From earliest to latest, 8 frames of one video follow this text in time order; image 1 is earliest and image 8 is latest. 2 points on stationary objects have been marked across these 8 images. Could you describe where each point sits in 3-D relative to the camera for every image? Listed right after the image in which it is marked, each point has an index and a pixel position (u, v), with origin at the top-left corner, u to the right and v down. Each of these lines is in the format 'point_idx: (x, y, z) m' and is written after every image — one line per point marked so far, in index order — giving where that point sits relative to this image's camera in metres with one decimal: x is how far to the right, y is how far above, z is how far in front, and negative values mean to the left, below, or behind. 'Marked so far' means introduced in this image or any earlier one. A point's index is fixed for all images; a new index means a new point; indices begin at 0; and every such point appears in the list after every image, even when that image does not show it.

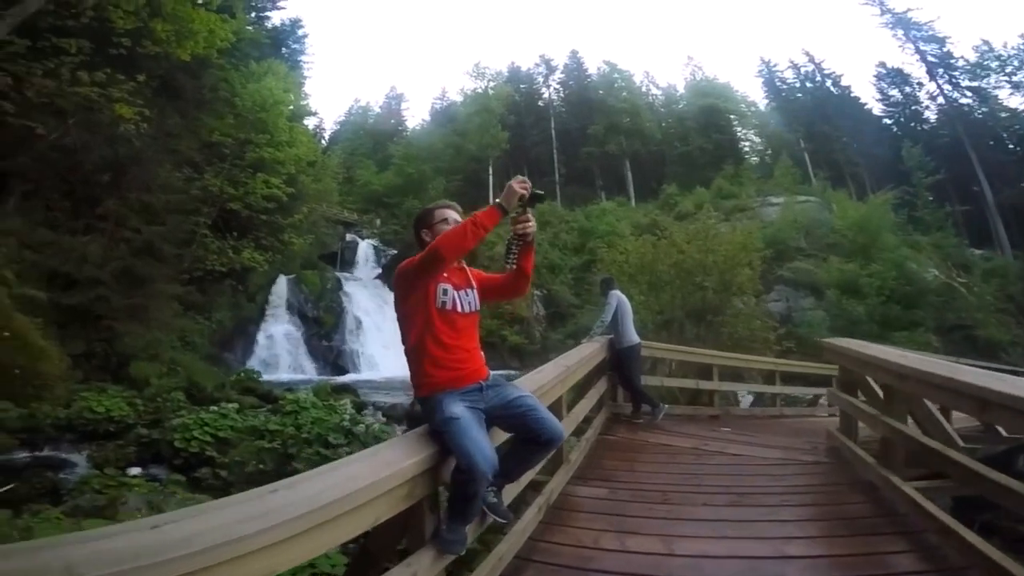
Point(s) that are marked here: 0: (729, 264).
0: (+4.0, +0.4, +13.5) m
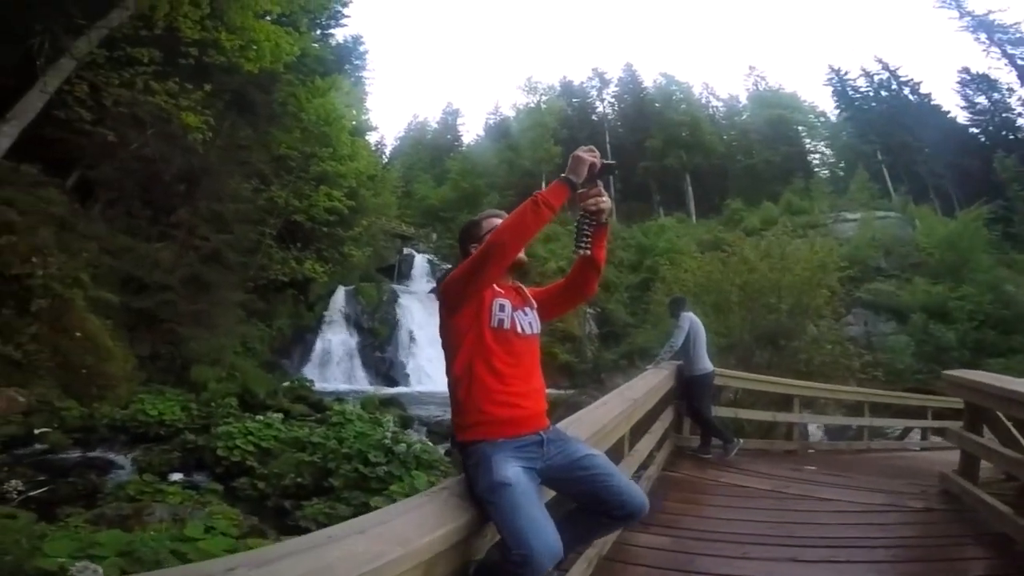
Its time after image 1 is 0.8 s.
0: (+4.9, +0.1, +12.6) m
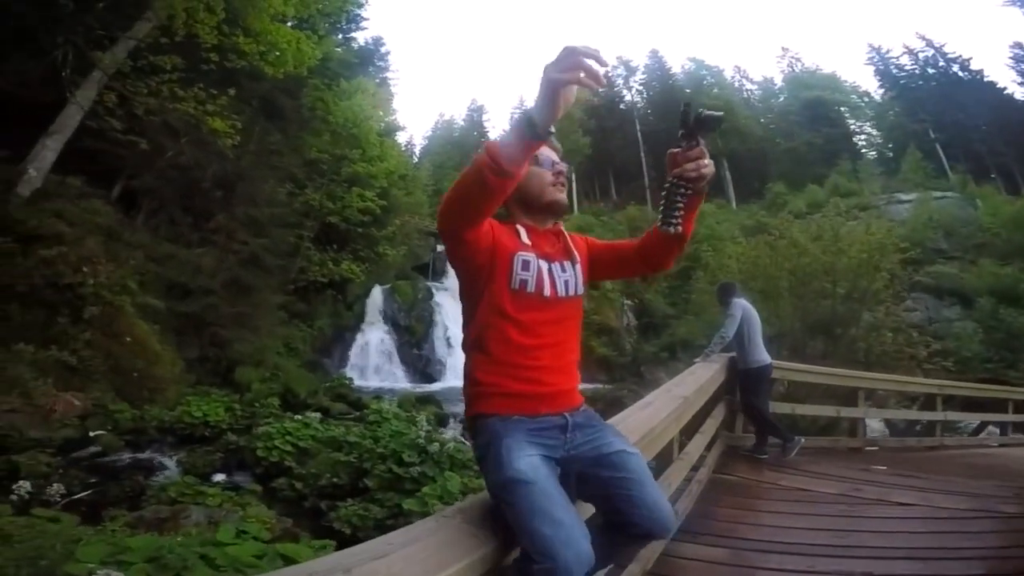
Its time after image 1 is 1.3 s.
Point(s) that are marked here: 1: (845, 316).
0: (+5.5, +0.3, +11.9) m
1: (+5.0, -0.5, +11.7) m
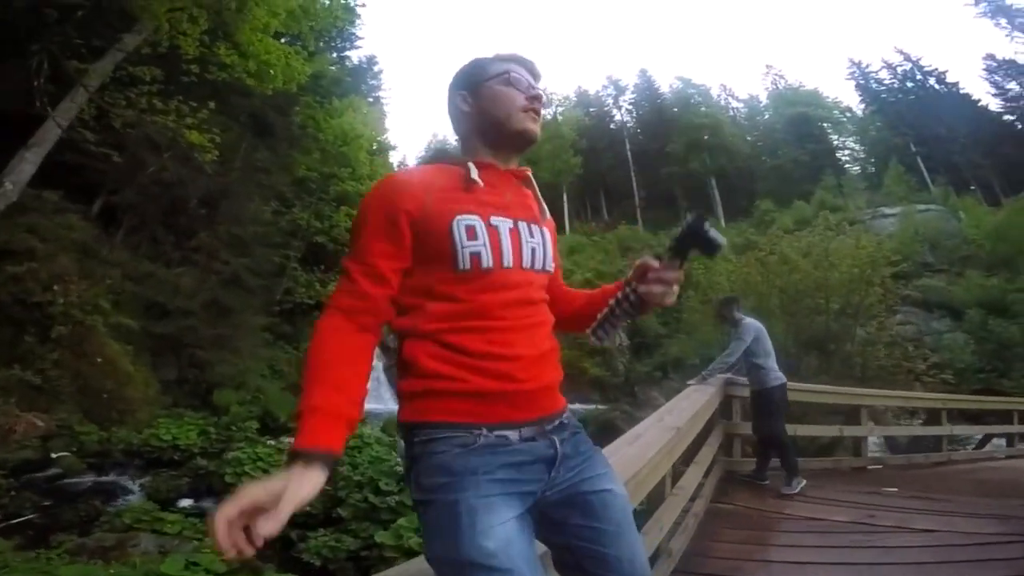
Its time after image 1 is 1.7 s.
0: (+5.4, +0.1, +12.2) m
1: (+5.1, -0.7, +12.0) m
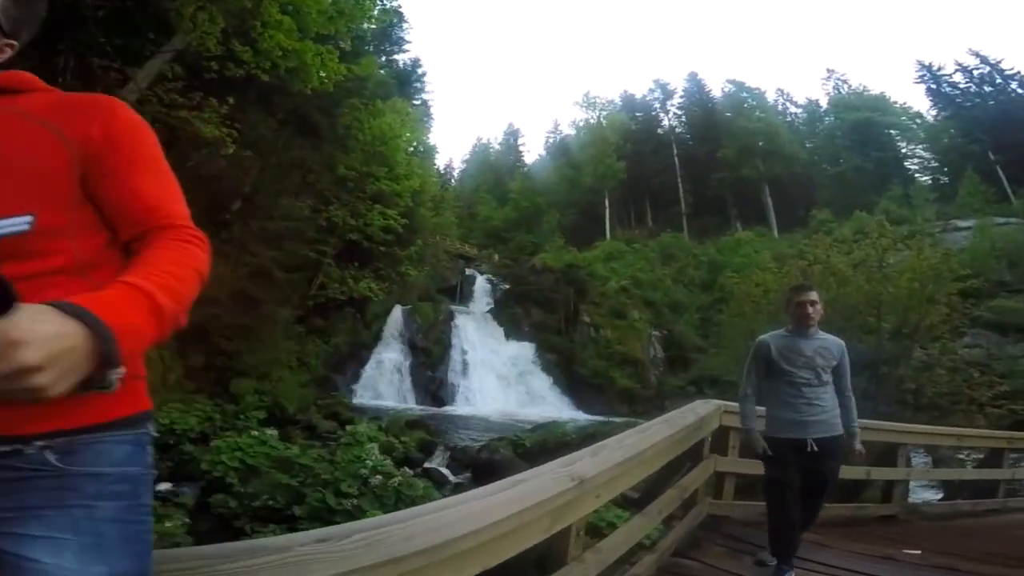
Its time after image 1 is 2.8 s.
0: (+5.8, -0.2, +10.9) m
1: (+5.3, -0.9, +10.8) m
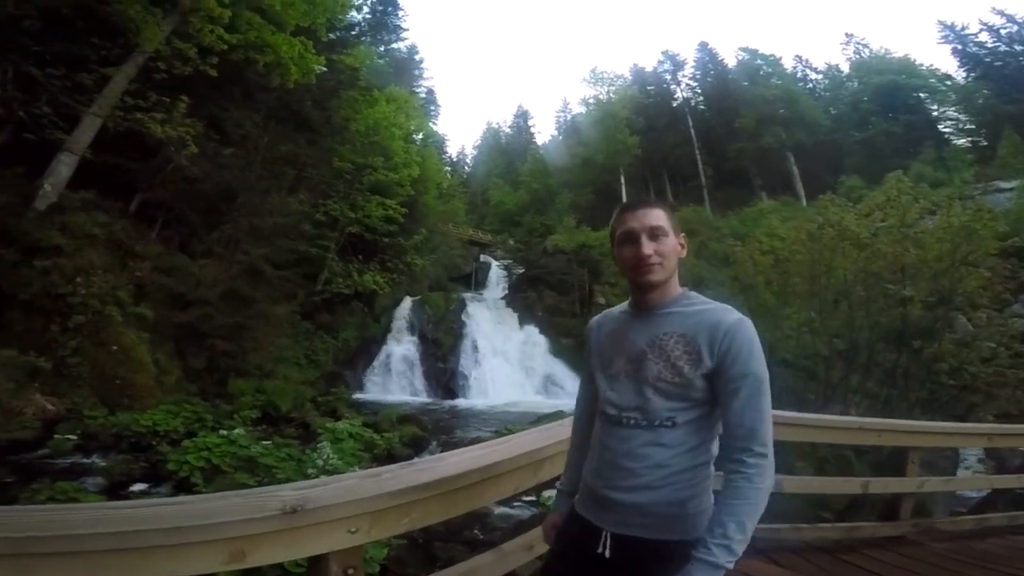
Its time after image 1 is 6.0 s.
0: (+6.0, +0.2, +10.2) m
1: (+5.5, -0.5, +10.1) m
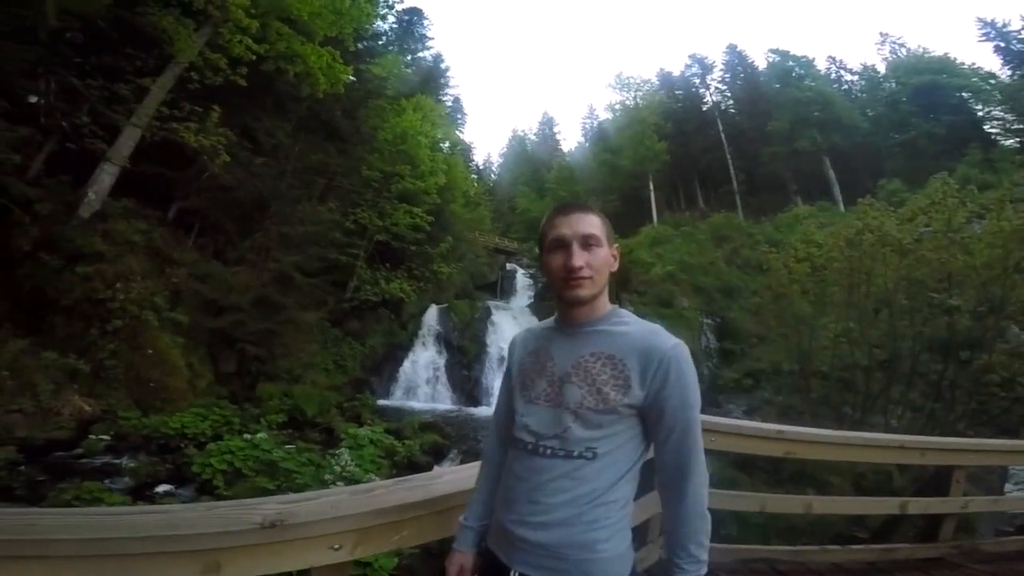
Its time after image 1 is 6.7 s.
0: (+6.3, +0.1, +9.6) m
1: (+5.9, -0.6, +9.5) m
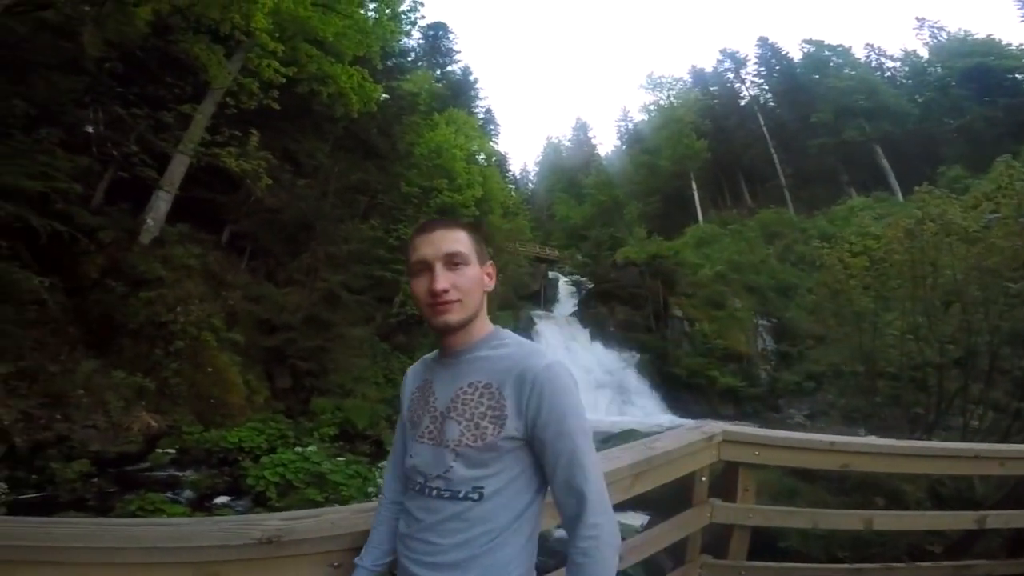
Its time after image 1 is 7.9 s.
0: (+7.1, +0.3, +9.2) m
1: (+6.7, -0.4, +9.1) m
